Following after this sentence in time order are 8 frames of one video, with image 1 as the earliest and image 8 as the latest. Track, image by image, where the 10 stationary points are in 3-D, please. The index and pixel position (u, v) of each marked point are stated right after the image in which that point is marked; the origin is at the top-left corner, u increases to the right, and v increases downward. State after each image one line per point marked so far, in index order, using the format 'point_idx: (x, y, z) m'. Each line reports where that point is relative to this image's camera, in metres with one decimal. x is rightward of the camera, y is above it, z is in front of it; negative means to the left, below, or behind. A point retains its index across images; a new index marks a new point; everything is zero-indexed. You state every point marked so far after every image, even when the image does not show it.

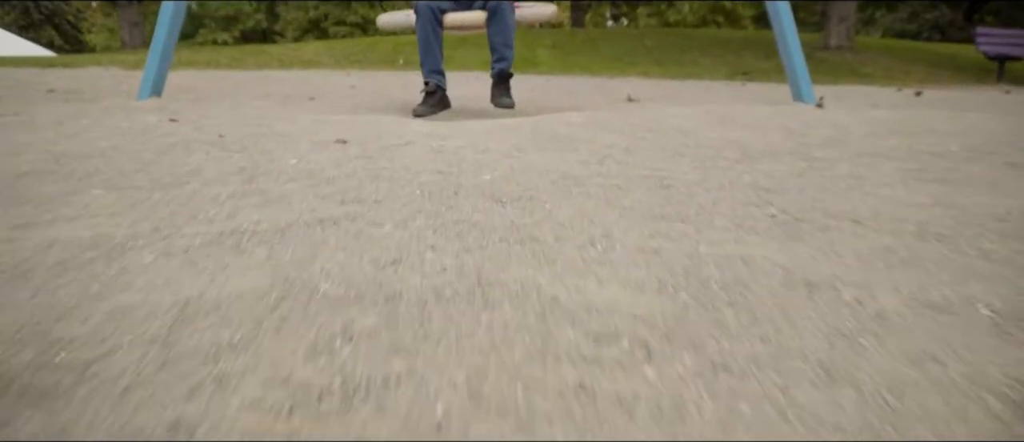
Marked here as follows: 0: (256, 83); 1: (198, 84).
0: (-1.8, +1.0, +5.7) m
1: (-2.0, +0.9, +5.3) m
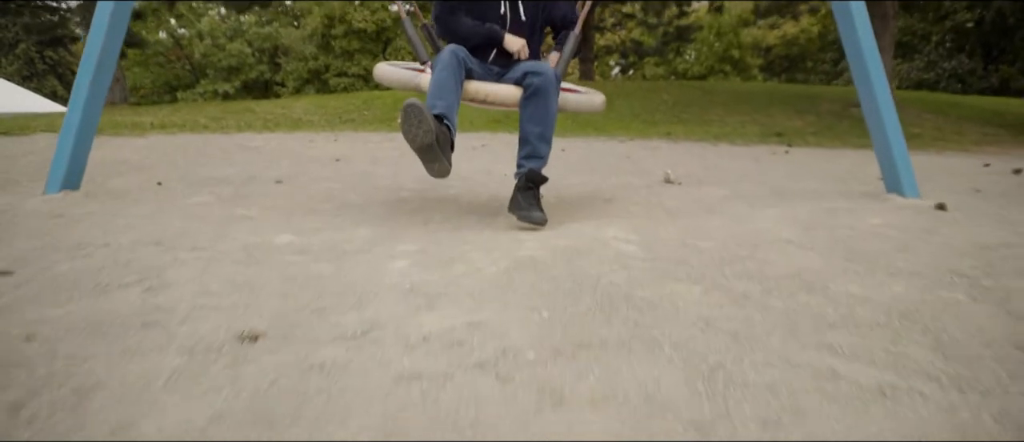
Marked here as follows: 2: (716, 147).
0: (-1.7, +0.4, +4.9) m
1: (-1.9, +0.3, +4.5) m
2: (+1.5, +0.6, +6.3) m
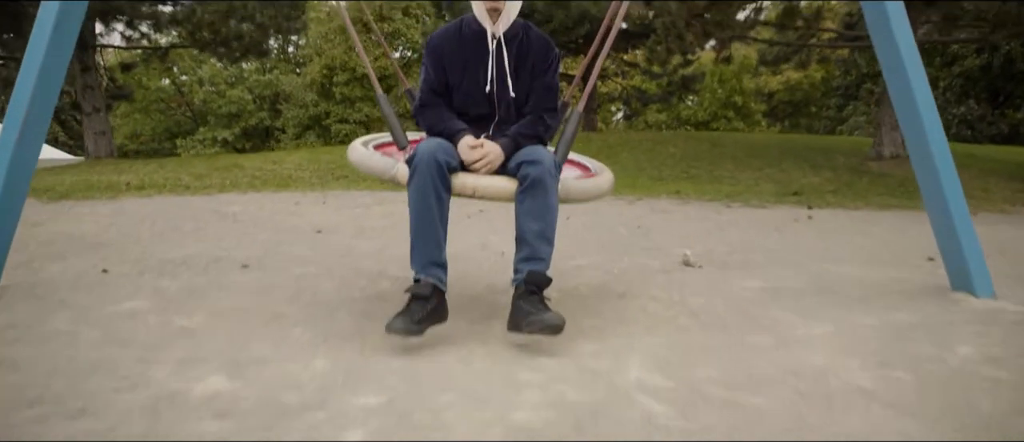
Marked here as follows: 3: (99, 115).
0: (-1.7, 0.0, +4.5) m
1: (-1.9, -0.1, +4.1) m
2: (+1.5, +0.1, +5.8) m
3: (-4.7, +1.2, +9.5) m
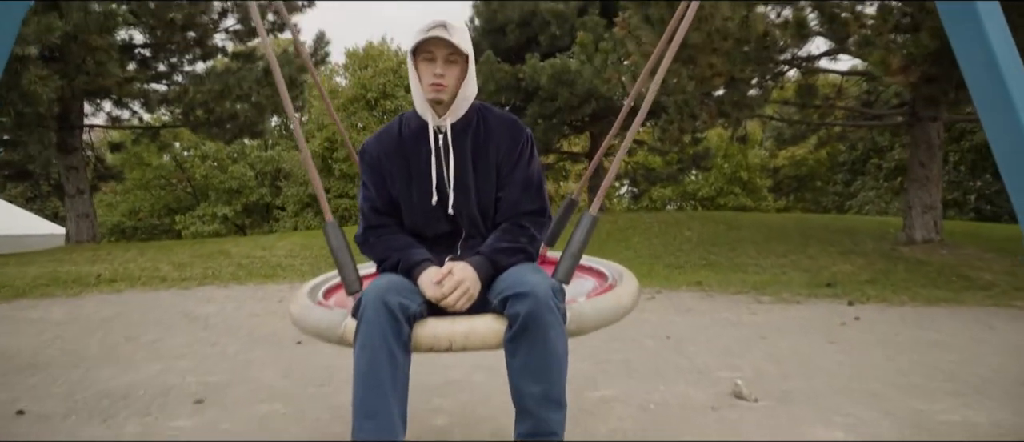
0: (-1.7, -0.5, +3.9) m
1: (-1.9, -0.5, +3.5) m
2: (+1.6, -0.5, +5.2) m
3: (-4.7, +0.3, +9.0) m
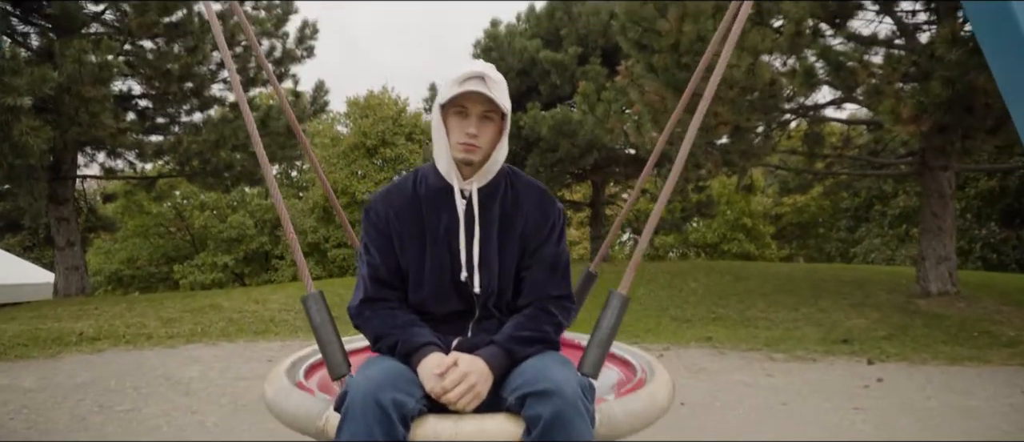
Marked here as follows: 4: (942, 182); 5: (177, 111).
0: (-1.7, -0.8, +3.6) m
1: (-1.9, -0.8, +3.2) m
2: (+1.6, -0.9, +5.0) m
3: (-4.7, -0.3, +8.8) m
4: (+4.0, +0.4, +7.6) m
5: (-3.7, +1.2, +9.0) m
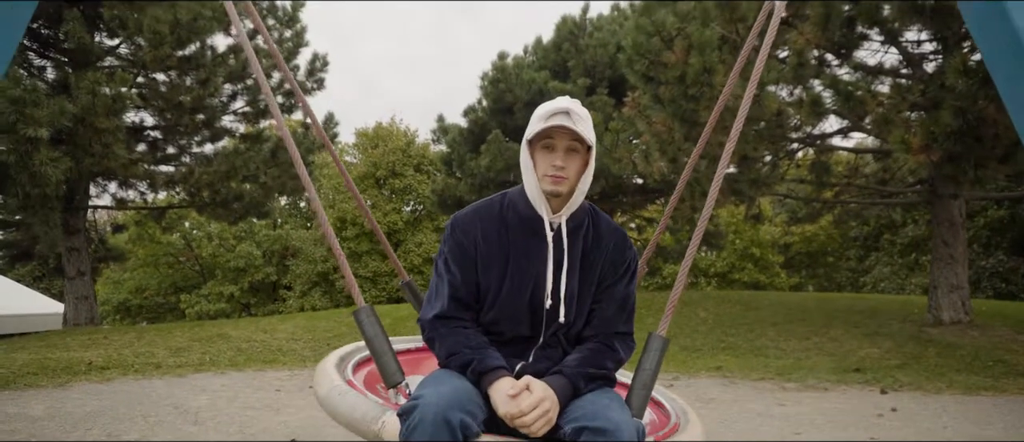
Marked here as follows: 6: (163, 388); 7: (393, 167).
0: (-1.6, -0.9, +3.6) m
1: (-1.8, -0.9, +3.2) m
2: (+1.6, -1.0, +4.9) m
3: (-4.6, -0.6, +8.8) m
4: (+4.0, +0.1, +7.6) m
5: (-3.6, +0.9, +9.1) m
6: (-2.1, -1.0, +4.9) m
7: (-1.9, +0.8, +13.0) m
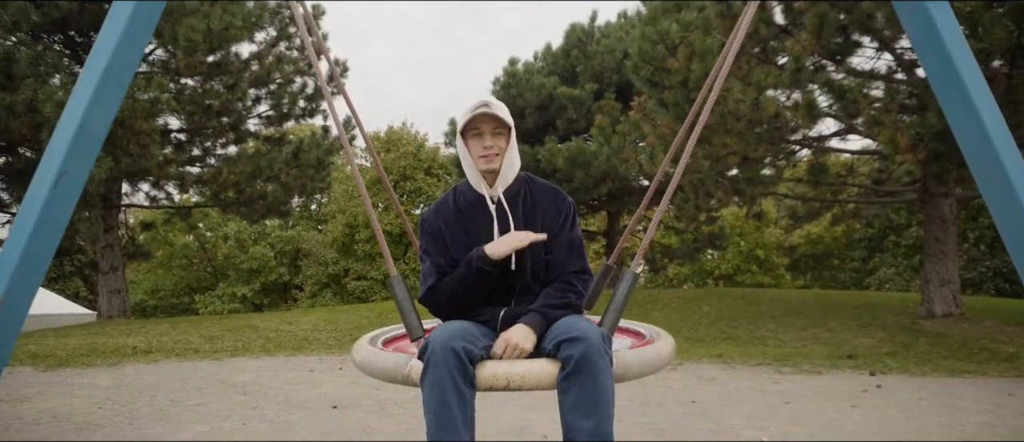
0: (-1.5, -0.9, +4.1) m
1: (-1.7, -0.8, +3.6) m
2: (+1.7, -1.0, +5.3) m
3: (-4.4, -0.6, +9.3) m
4: (+4.2, +0.1, +8.0) m
5: (-3.5, +0.9, +9.5) m
6: (-2.0, -0.9, +5.3) m
7: (-1.7, +0.8, +13.4) m
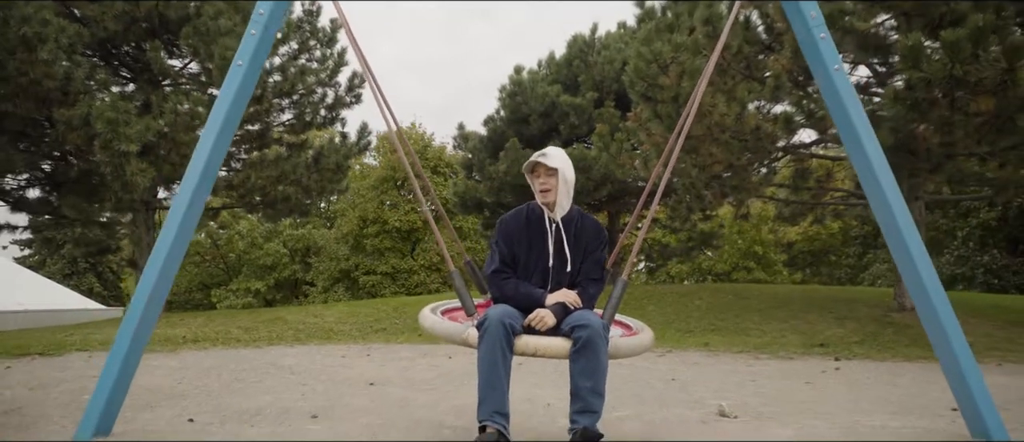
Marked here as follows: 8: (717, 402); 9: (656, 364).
0: (-1.5, -0.9, +4.8) m
1: (-1.7, -0.9, +4.4) m
2: (+1.8, -1.0, +6.0) m
3: (-4.4, -0.6, +10.0) m
4: (+4.2, +0.1, +8.7) m
5: (-3.4, +0.9, +10.3) m
6: (-1.9, -1.0, +6.0) m
7: (-1.7, +0.8, +14.2) m
8: (+1.0, -0.8, +3.9) m
9: (+1.0, -1.0, +5.7) m
